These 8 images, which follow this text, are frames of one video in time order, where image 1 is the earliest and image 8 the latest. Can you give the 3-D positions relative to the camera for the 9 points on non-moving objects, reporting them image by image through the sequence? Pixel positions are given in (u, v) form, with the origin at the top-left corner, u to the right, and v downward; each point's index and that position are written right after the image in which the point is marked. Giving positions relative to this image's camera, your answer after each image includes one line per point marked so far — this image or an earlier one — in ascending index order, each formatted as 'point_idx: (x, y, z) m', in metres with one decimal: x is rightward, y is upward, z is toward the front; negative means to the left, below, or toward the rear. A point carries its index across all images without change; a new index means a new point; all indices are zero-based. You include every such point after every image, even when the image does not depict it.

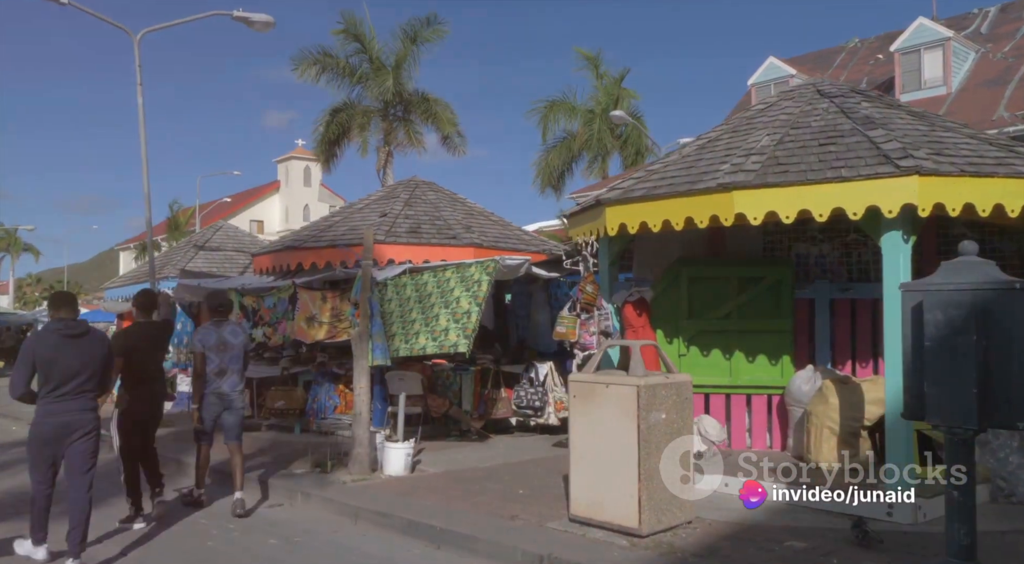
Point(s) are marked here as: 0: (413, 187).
0: (-1.7, +1.6, +14.3) m
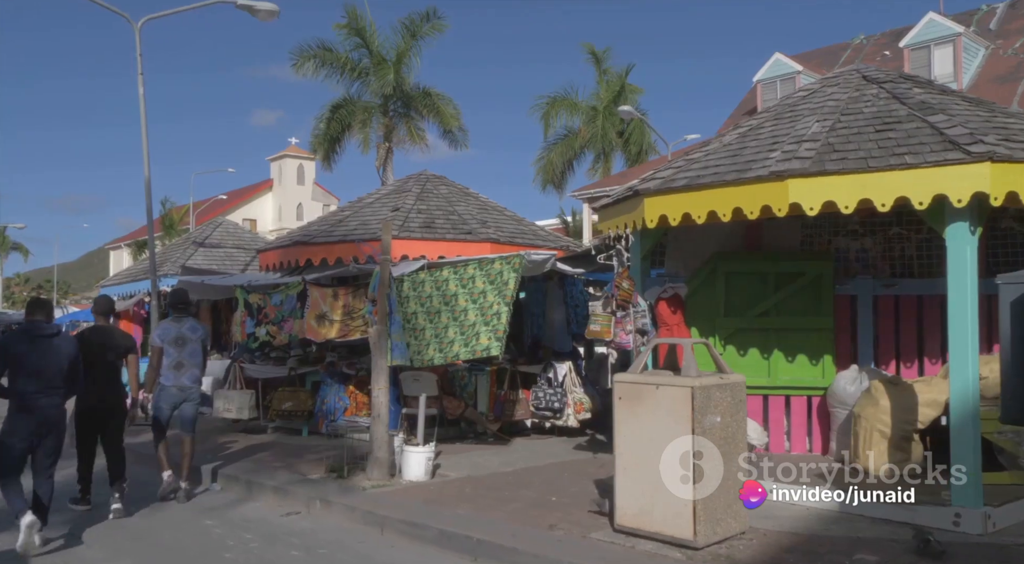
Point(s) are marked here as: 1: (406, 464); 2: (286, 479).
0: (-1.4, +1.6, +13.9) m
1: (-1.1, -1.9, +9.1) m
2: (-2.4, -2.1, +9.1) m
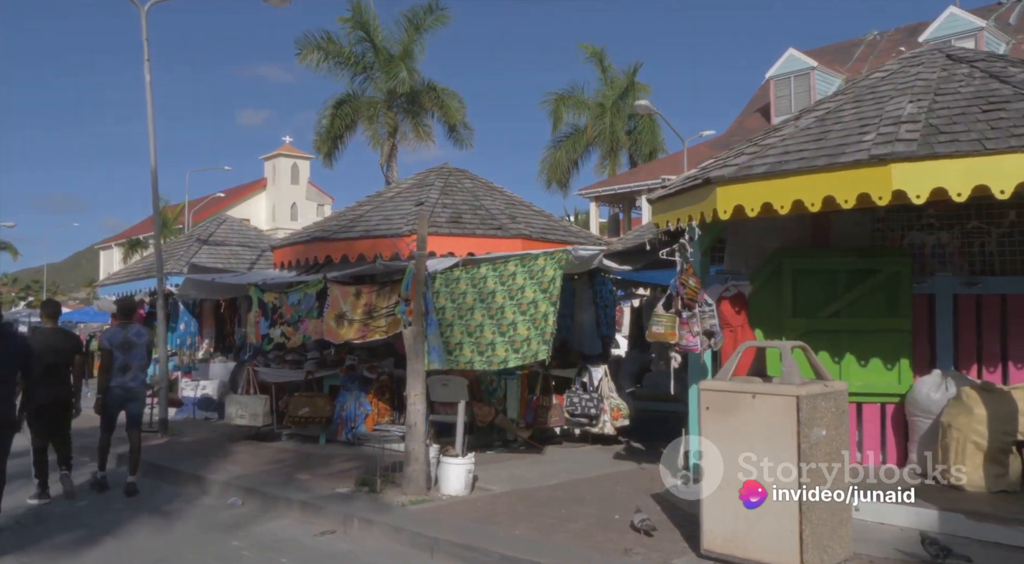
0: (-1.0, +1.7, +13.1) m
1: (-0.7, -1.9, +8.4) m
2: (-1.9, -2.1, +8.4) m
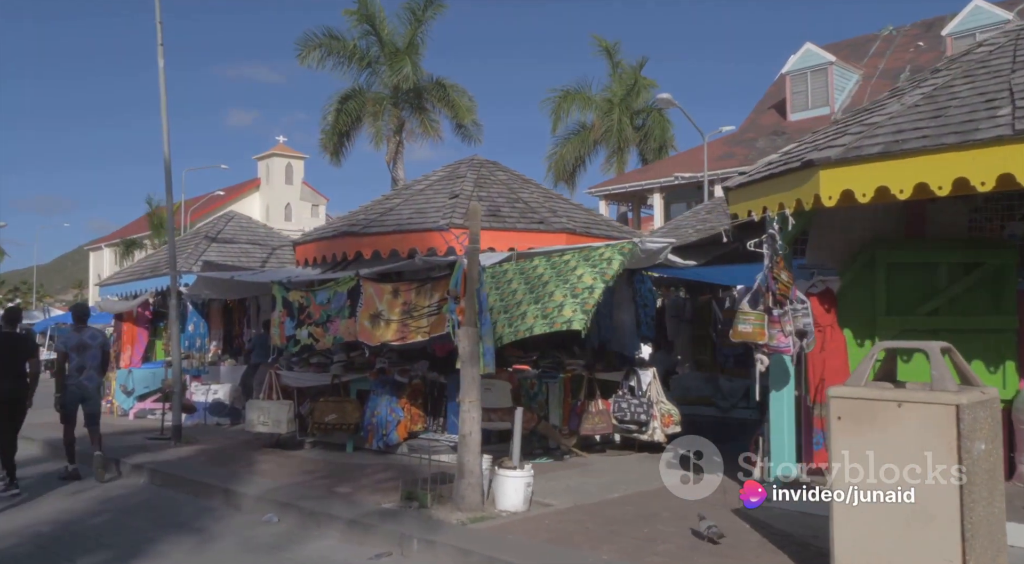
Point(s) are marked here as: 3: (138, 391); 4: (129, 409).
0: (-0.5, +1.7, +12.4) m
1: (-0.1, -1.9, +7.7) m
2: (-1.3, -2.0, +7.6) m
3: (-7.2, -2.1, +16.5) m
4: (-7.5, -2.5, +16.7) m
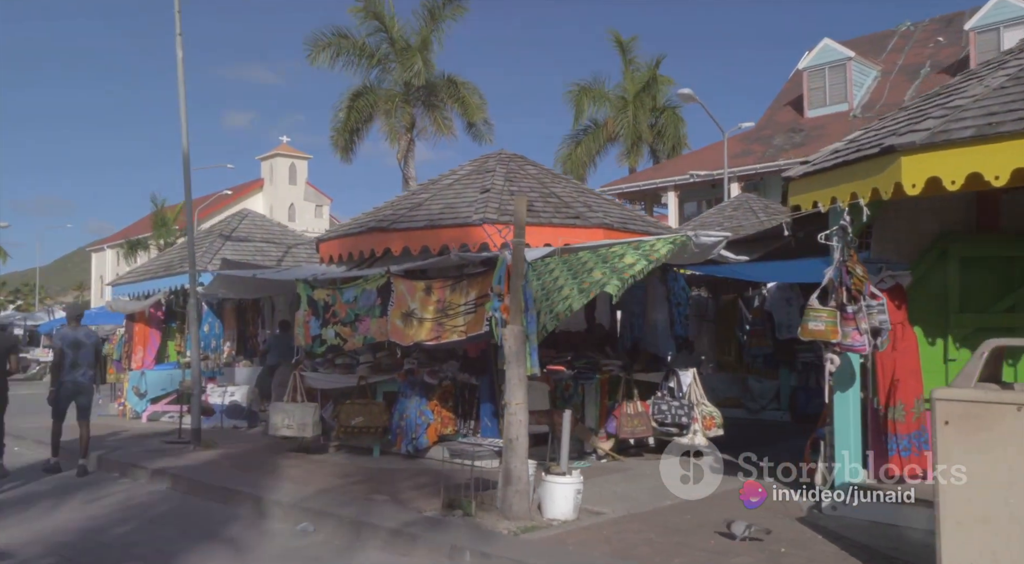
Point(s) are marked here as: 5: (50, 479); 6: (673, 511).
0: (-0.1, +1.7, +12.0) m
1: (+0.3, -1.8, +7.3) m
2: (-0.9, -2.0, +7.2) m
3: (-6.8, -2.1, +16.1) m
4: (-7.0, -2.5, +16.3) m
5: (-5.6, -2.4, +10.4) m
6: (+1.4, -2.0, +7.3) m
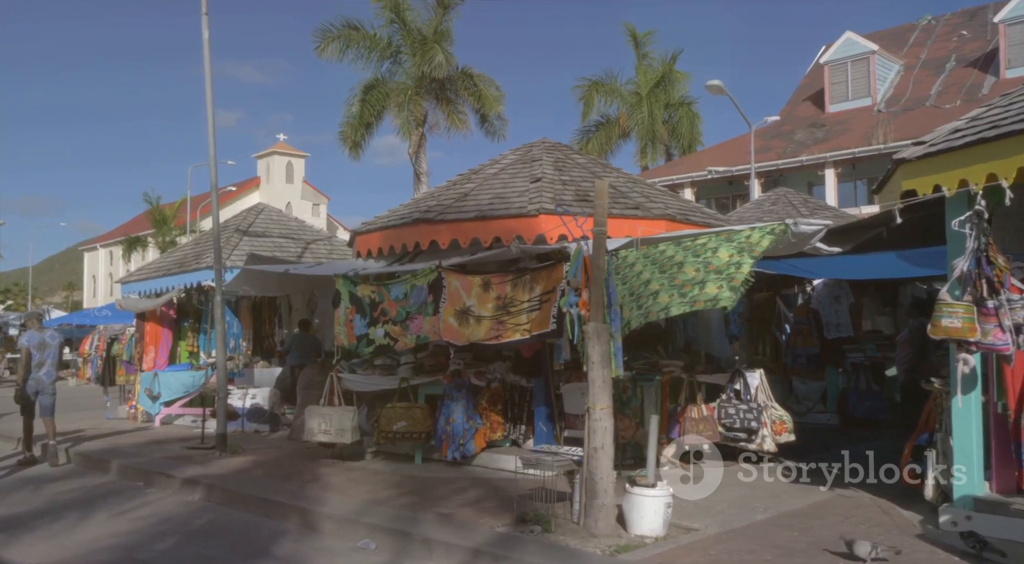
0: (+0.5, +1.8, +11.3) m
1: (+1.0, -1.8, +6.6) m
2: (-0.3, -1.9, +6.6) m
3: (-6.2, -2.1, +15.4) m
4: (-6.5, -2.4, +15.5) m
5: (-5.0, -2.3, +9.7) m
6: (+2.0, -1.9, +6.7) m
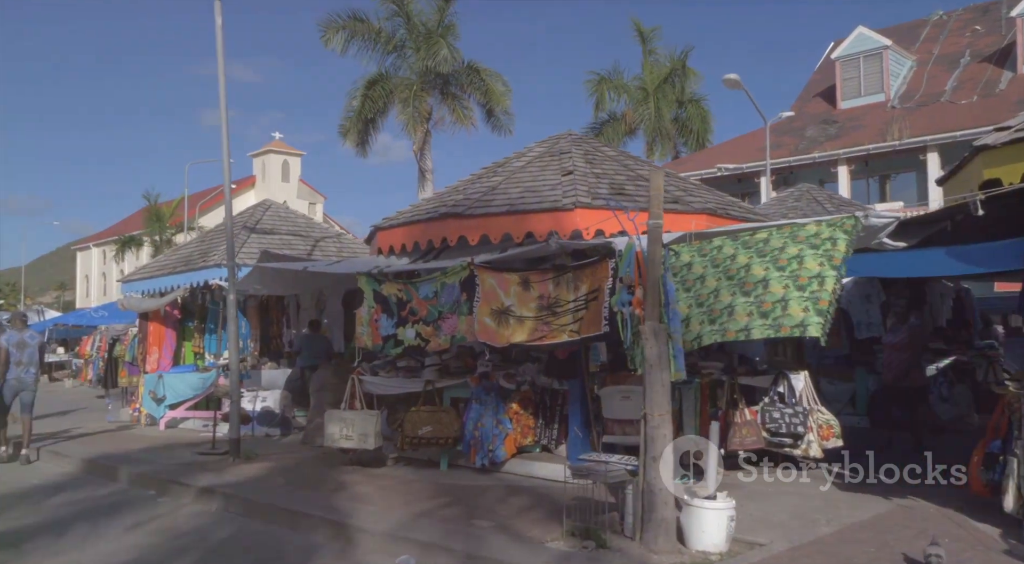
0: (+0.9, +1.8, +10.9) m
1: (+1.4, -1.8, +6.1) m
2: (+0.1, -1.9, +6.1) m
3: (-5.9, -2.0, +14.8) m
4: (-6.2, -2.4, +15.0) m
5: (-4.6, -2.3, +9.2) m
6: (+2.4, -1.9, +6.2) m
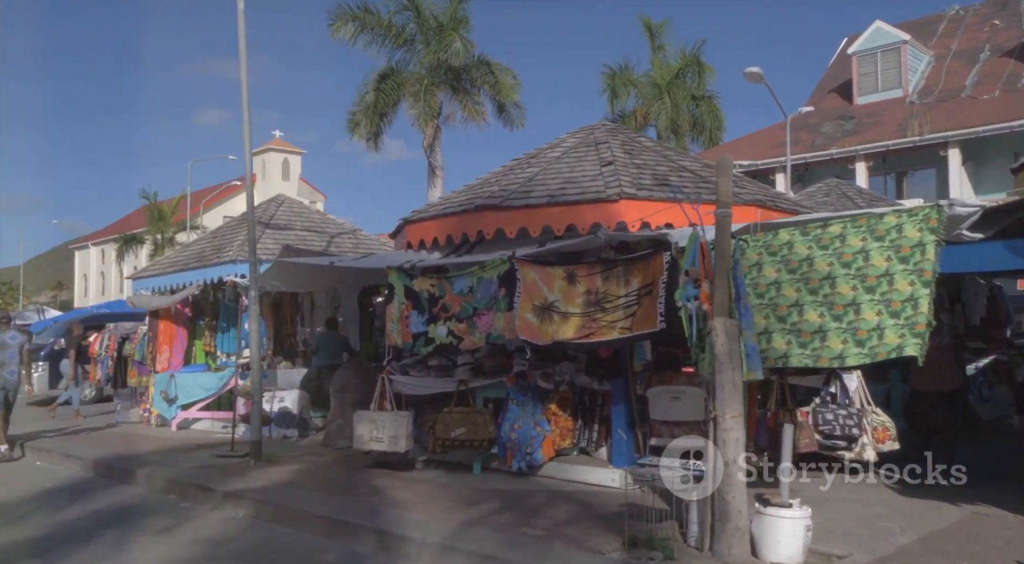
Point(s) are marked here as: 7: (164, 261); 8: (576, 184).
0: (+1.3, +1.9, +10.5) m
1: (+1.8, -1.7, +5.7) m
2: (+0.5, -1.9, +5.7) m
3: (-5.6, -2.0, +14.4) m
4: (-5.8, -2.3, +14.6) m
5: (-4.2, -2.3, +8.7) m
6: (+2.8, -1.8, +5.8) m
7: (-7.0, +0.4, +17.3) m
8: (+0.7, +1.0, +8.8) m
